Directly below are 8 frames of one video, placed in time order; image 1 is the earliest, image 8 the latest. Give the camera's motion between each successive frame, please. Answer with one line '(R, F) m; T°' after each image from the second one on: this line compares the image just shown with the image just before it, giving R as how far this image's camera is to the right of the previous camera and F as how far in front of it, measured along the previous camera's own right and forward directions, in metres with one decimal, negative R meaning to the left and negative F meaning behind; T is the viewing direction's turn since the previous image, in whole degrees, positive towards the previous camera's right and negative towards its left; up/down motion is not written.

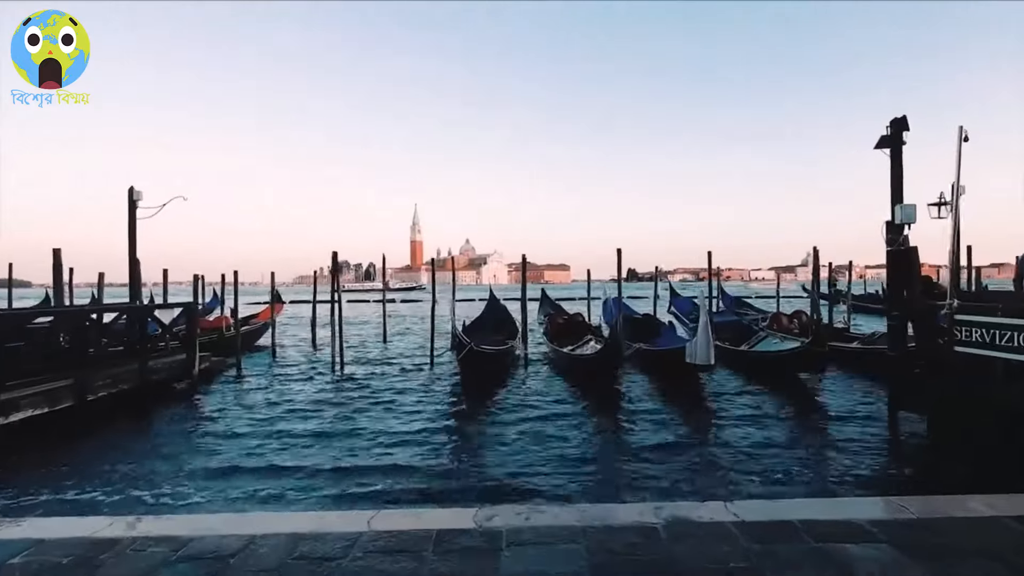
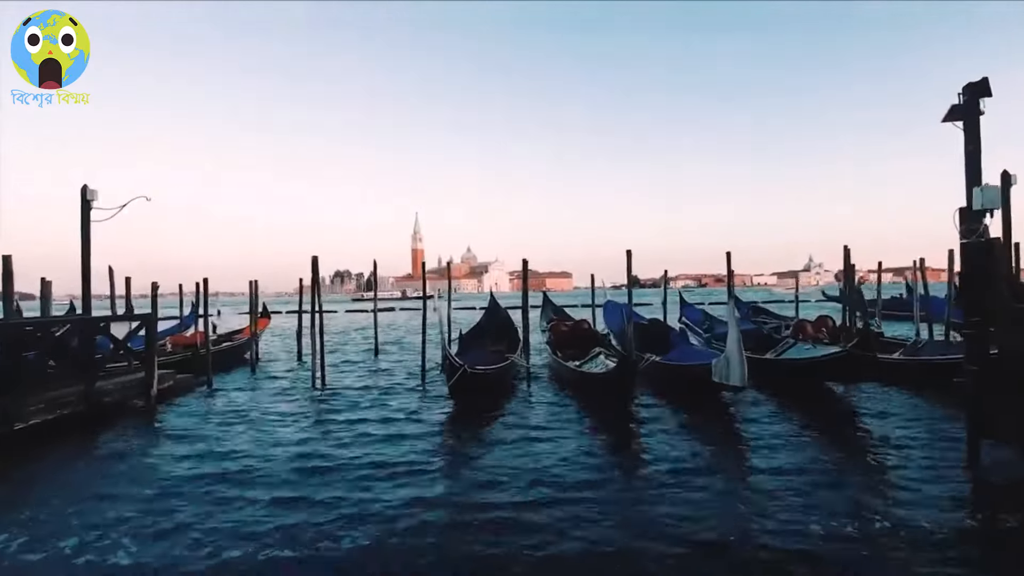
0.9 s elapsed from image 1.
(+0.1, +1.5) m; 0°
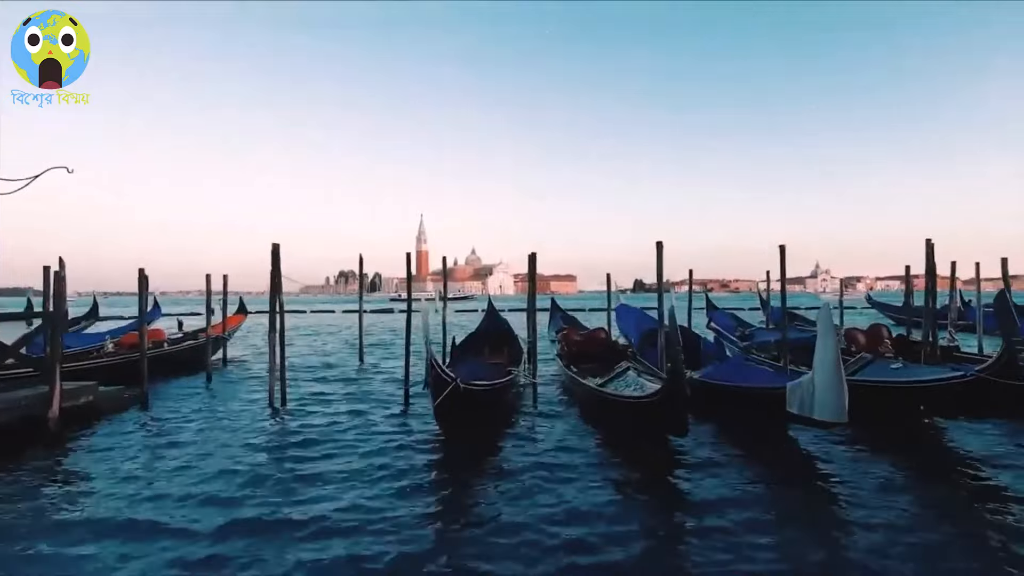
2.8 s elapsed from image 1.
(0.0, +2.7) m; 0°
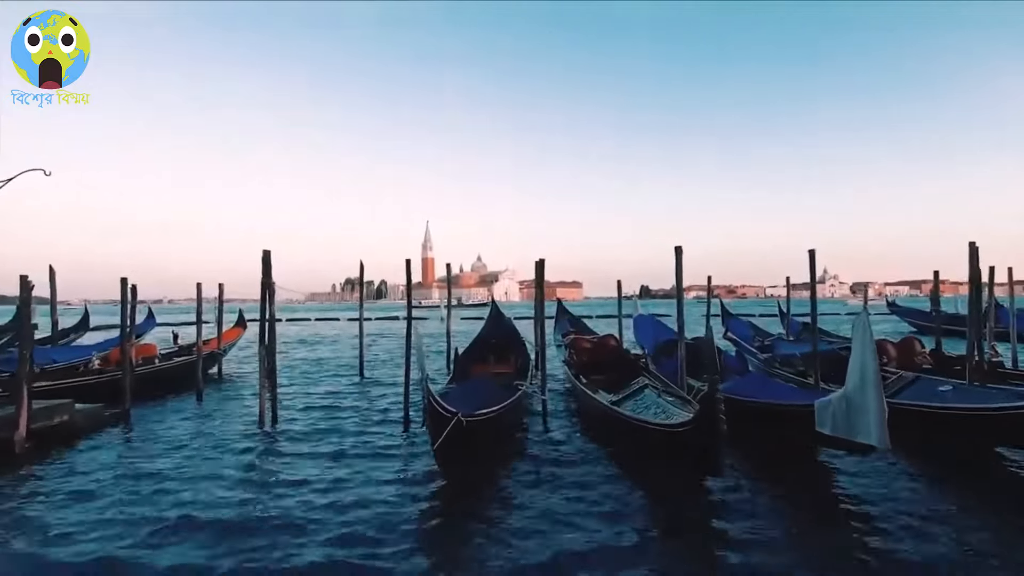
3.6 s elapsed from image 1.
(-0.1, +0.8) m; -1°
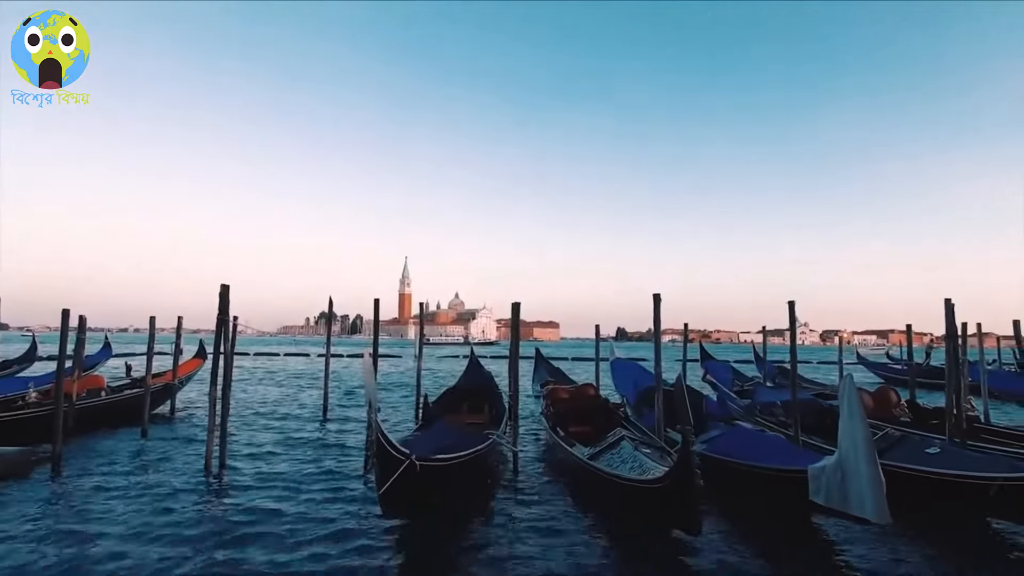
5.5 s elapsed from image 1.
(+0.1, +0.4) m; +2°
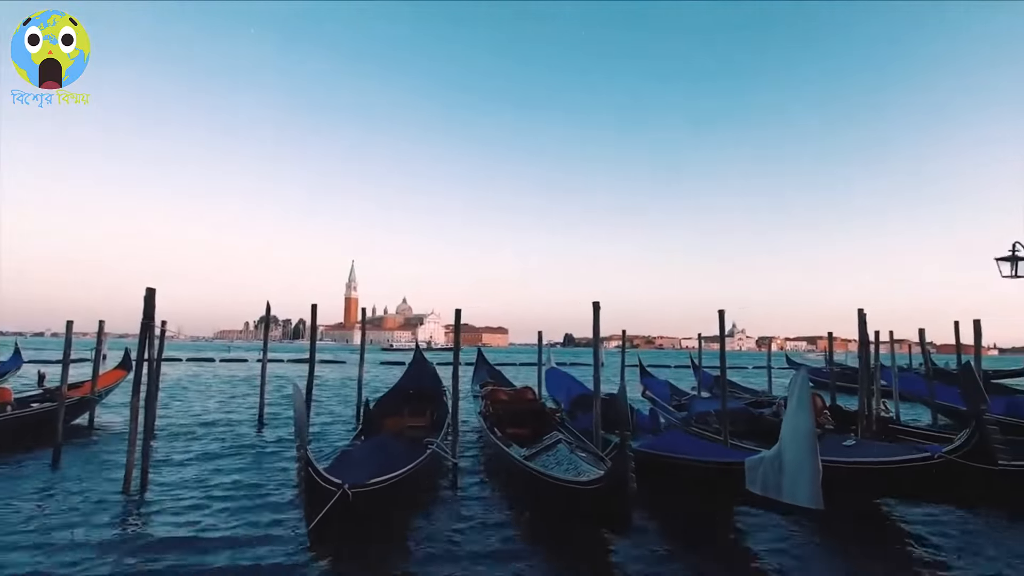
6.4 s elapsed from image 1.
(+0.2, -0.1) m; +5°
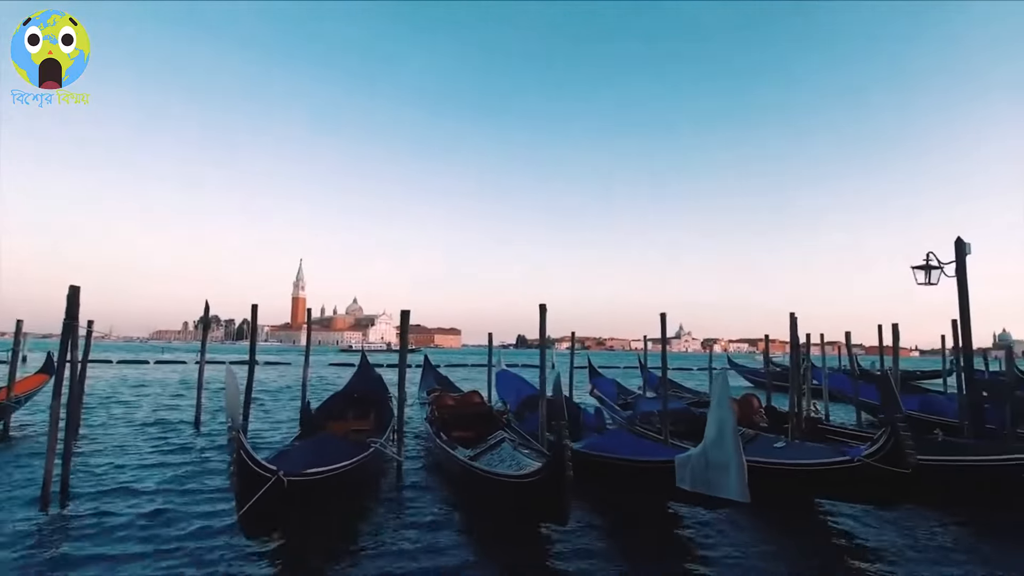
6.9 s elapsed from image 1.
(+0.1, 0.0) m; +4°
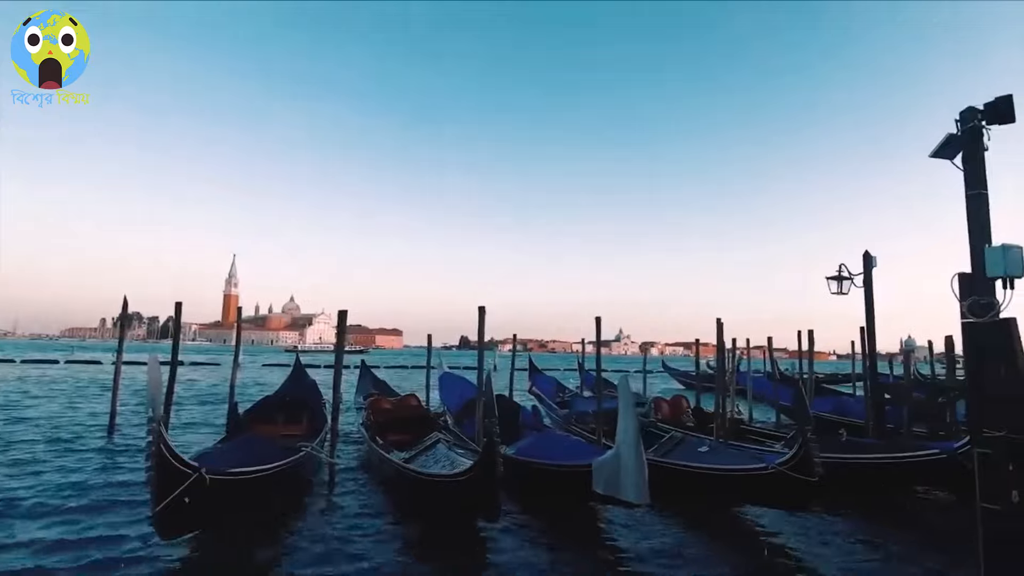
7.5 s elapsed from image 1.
(+0.1, 0.0) m; +5°
